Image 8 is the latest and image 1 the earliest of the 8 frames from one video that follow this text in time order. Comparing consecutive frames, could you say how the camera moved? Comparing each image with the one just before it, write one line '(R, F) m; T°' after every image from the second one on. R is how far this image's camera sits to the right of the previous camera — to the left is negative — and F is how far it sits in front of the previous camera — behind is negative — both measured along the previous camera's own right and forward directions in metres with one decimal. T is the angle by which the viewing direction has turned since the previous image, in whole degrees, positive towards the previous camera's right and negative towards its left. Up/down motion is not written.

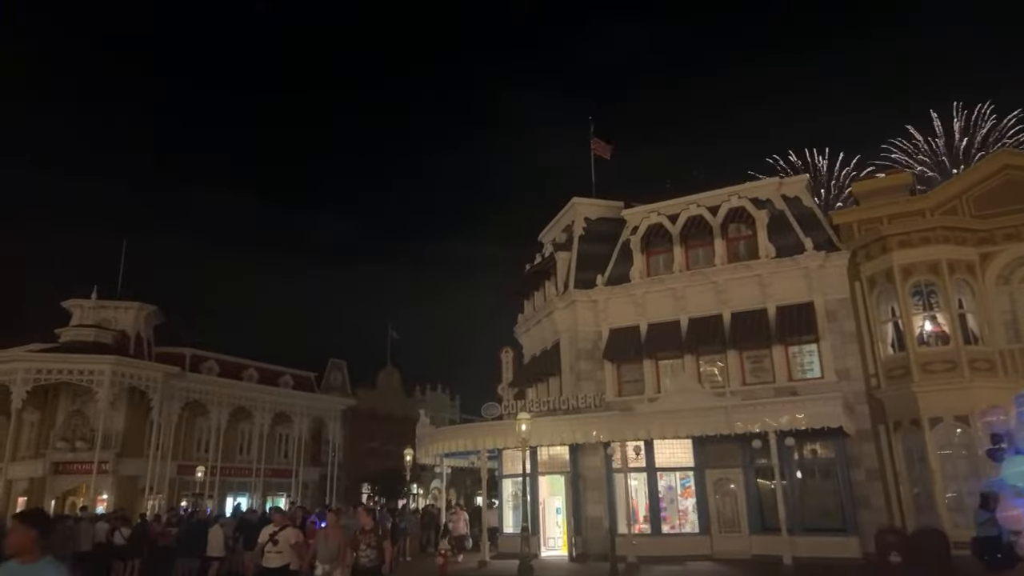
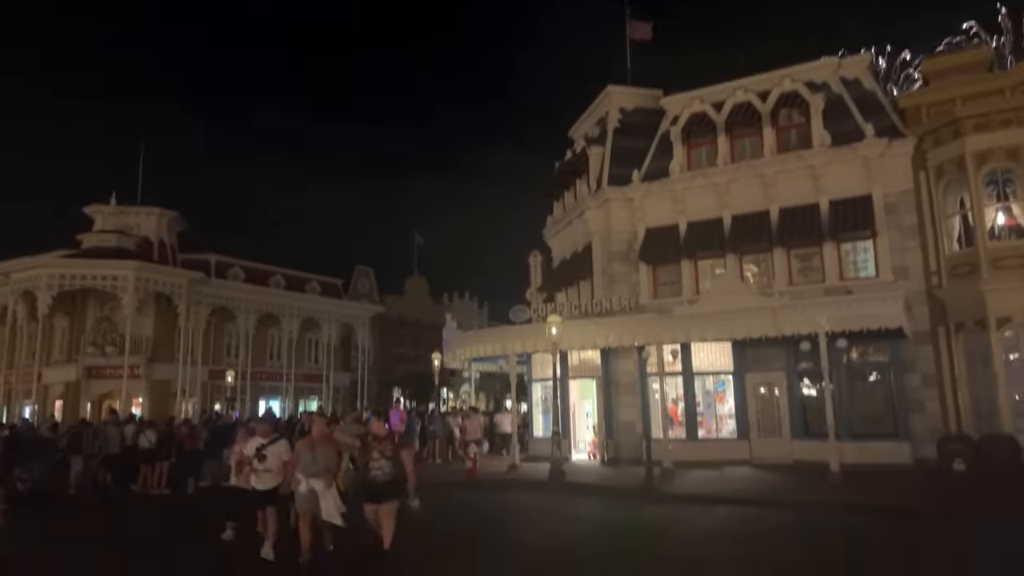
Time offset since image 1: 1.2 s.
(-0.1, +1.3) m; -2°
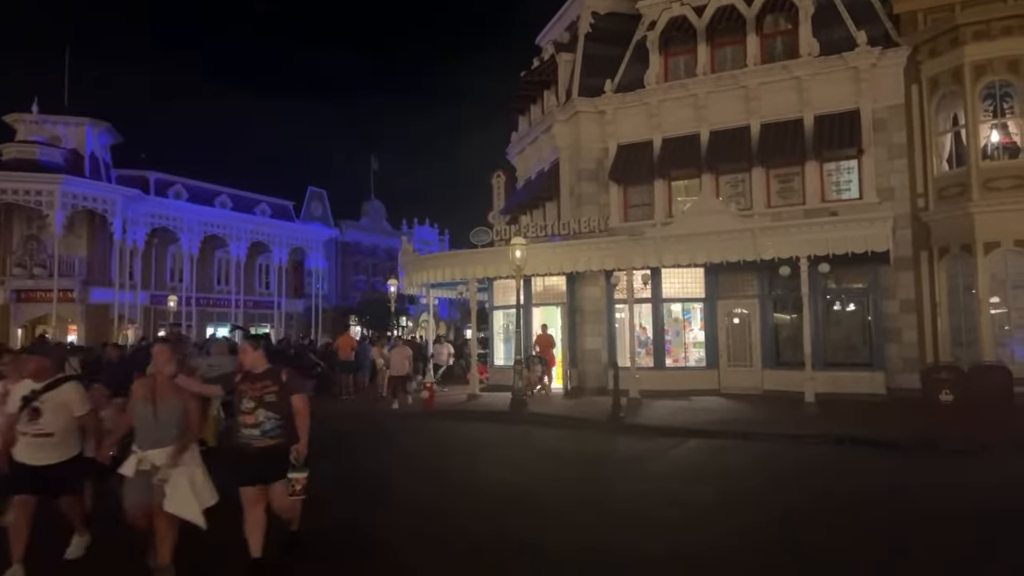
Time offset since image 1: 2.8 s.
(+0.1, +1.5) m; +3°
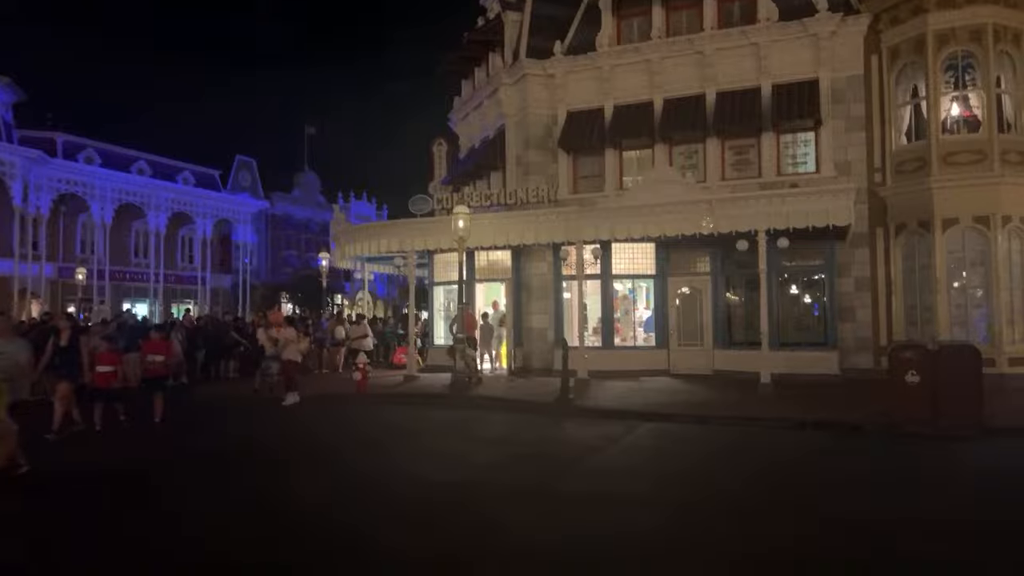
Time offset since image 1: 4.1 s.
(0.0, +1.3) m; +5°
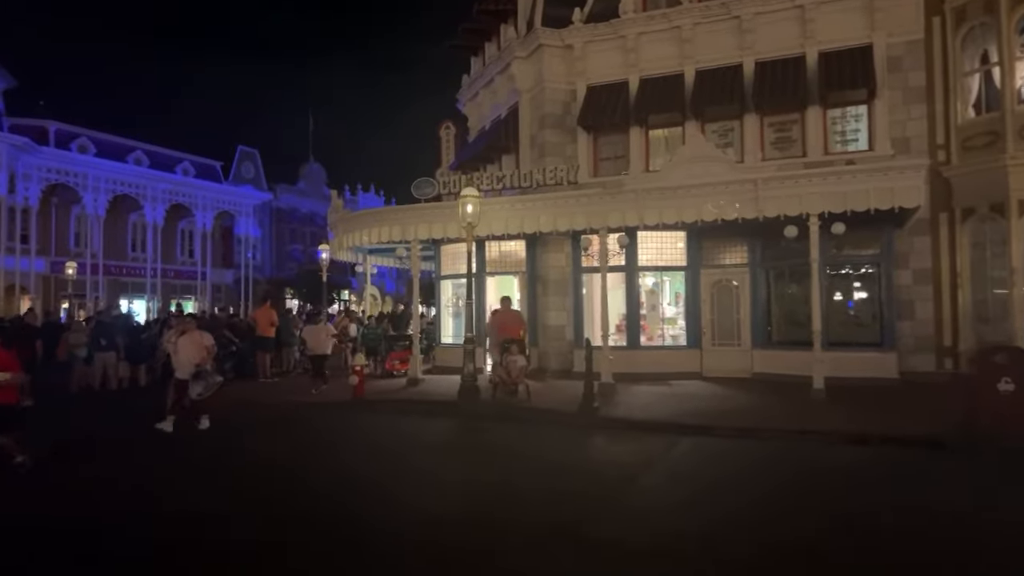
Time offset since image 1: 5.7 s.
(-0.1, +1.9) m; -1°
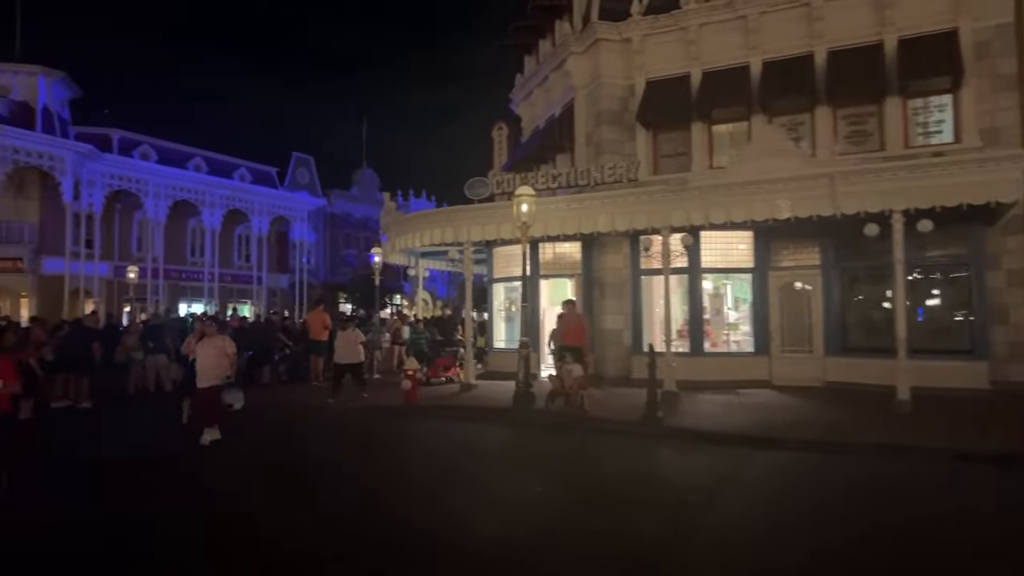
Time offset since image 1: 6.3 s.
(-0.1, +0.6) m; -4°
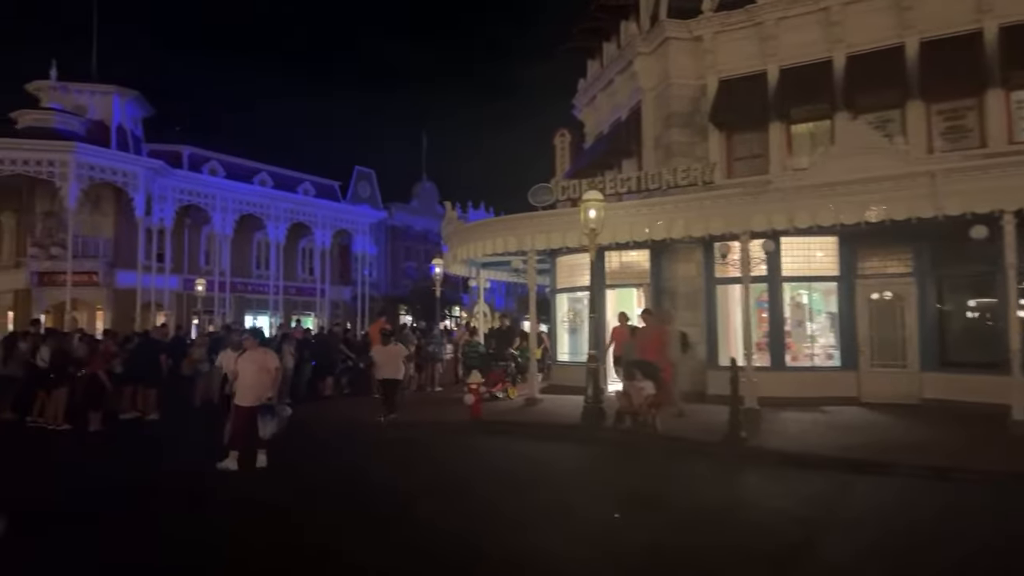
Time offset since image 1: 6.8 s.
(-0.2, +0.6) m; -5°
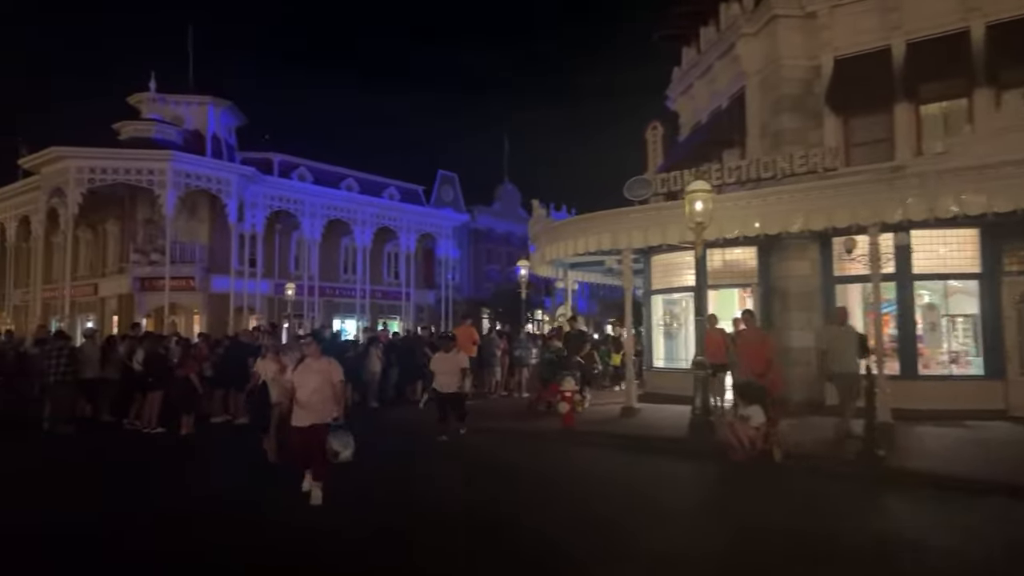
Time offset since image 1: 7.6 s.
(-0.3, +0.9) m; -6°
